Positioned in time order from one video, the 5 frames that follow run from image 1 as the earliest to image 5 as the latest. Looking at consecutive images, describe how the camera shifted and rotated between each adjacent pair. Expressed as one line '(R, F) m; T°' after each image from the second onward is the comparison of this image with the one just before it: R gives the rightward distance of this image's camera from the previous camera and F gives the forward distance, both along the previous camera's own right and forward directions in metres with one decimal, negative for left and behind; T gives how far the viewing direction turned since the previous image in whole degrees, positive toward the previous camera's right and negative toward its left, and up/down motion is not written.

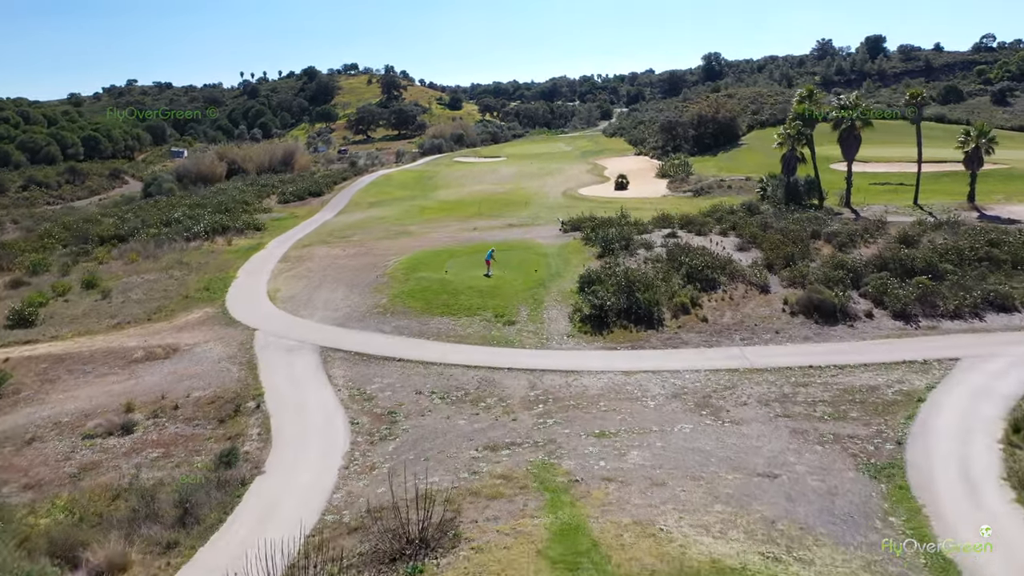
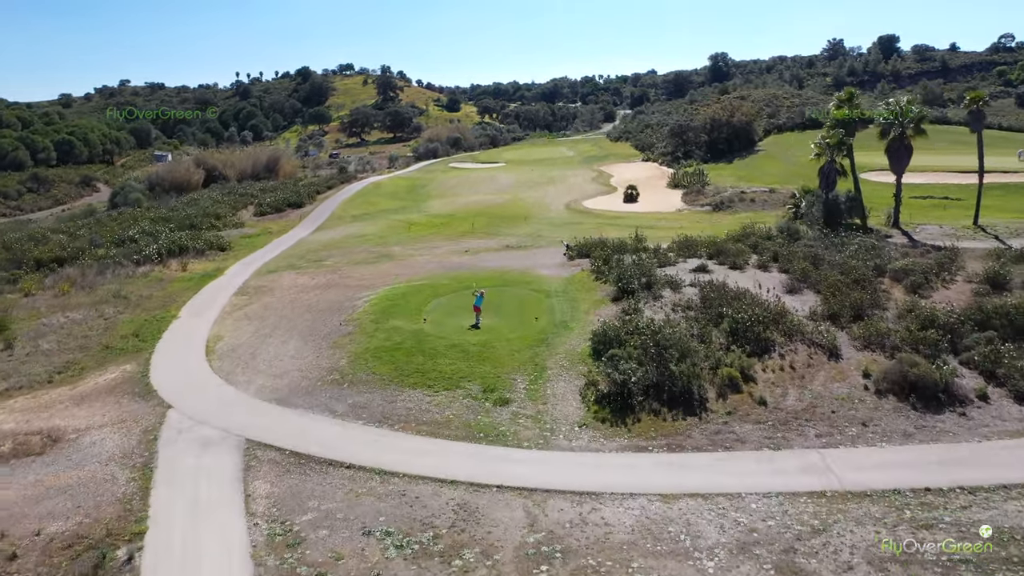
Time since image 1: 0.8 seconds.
(+0.2, +5.5) m; 0°
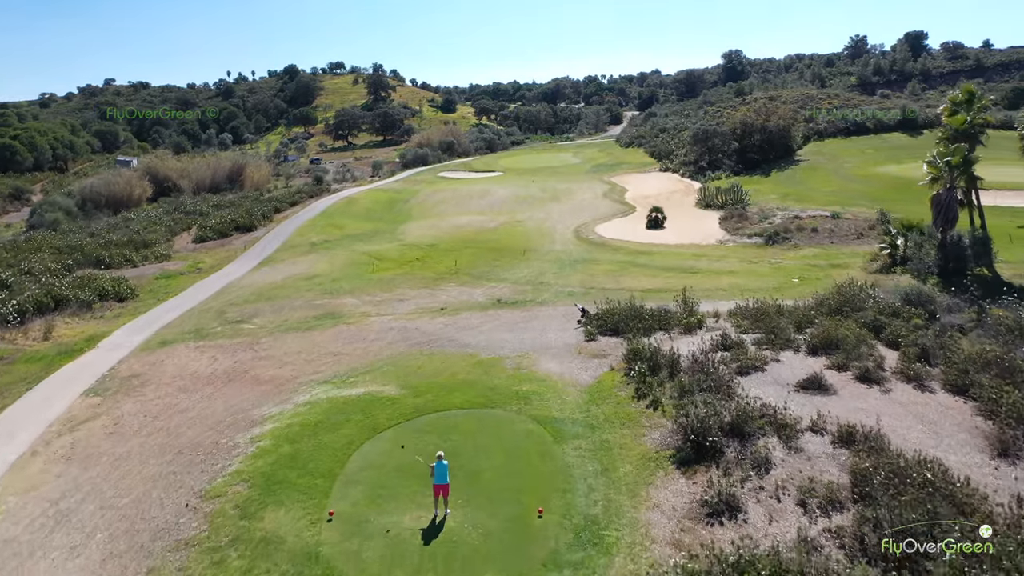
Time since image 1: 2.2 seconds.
(+0.3, +10.5) m; 0°
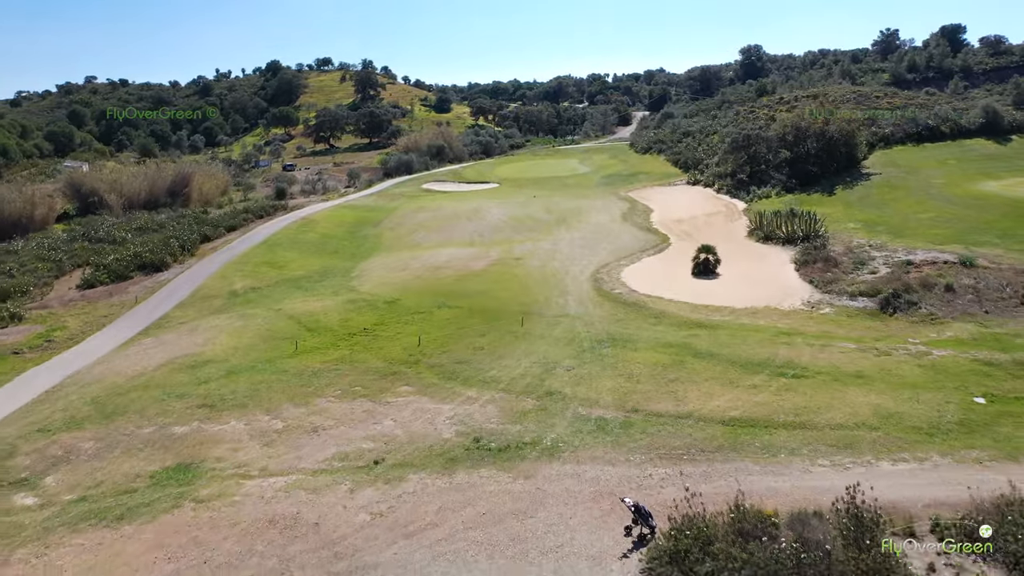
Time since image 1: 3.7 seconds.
(+0.3, +12.1) m; 0°
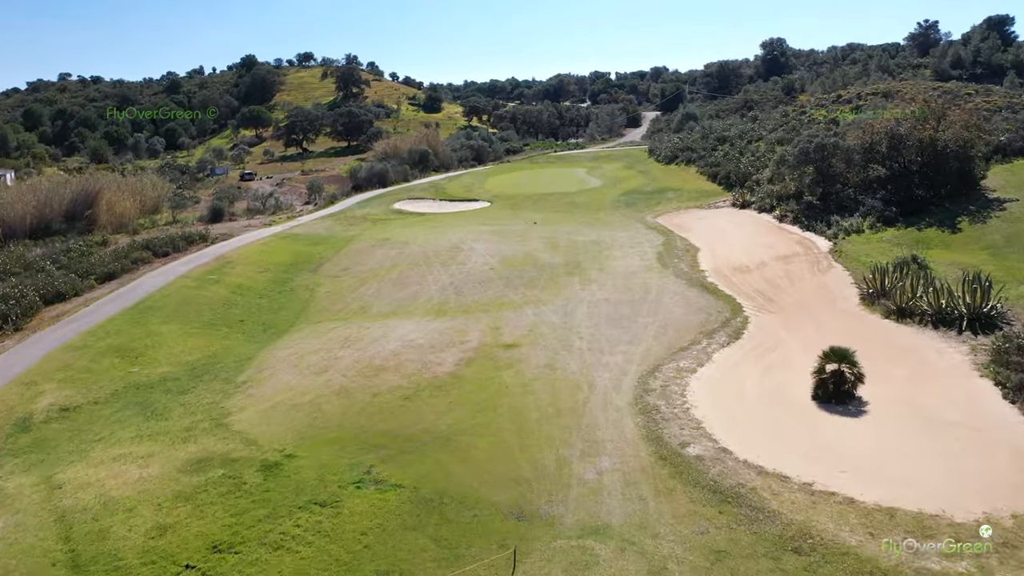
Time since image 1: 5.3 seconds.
(+0.3, +13.5) m; 0°
